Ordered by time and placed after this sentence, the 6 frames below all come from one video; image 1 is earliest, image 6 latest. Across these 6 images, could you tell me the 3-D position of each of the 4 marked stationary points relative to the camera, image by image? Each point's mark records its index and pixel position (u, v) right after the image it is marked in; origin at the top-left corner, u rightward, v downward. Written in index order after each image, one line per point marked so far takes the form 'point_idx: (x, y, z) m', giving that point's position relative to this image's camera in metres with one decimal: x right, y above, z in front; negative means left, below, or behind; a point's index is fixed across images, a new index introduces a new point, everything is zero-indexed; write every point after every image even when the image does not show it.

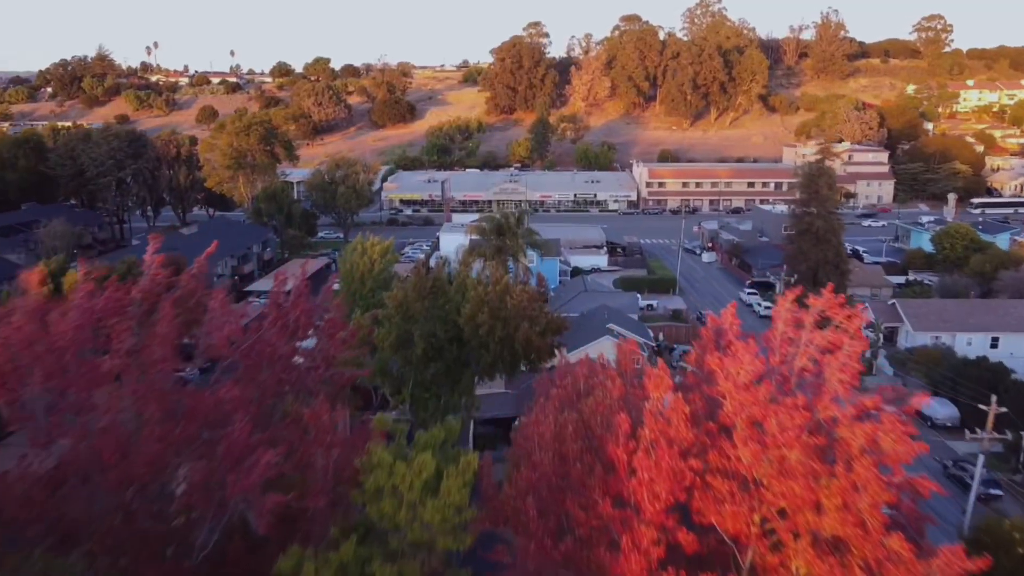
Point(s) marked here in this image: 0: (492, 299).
0: (-0.5, -0.3, +19.4) m
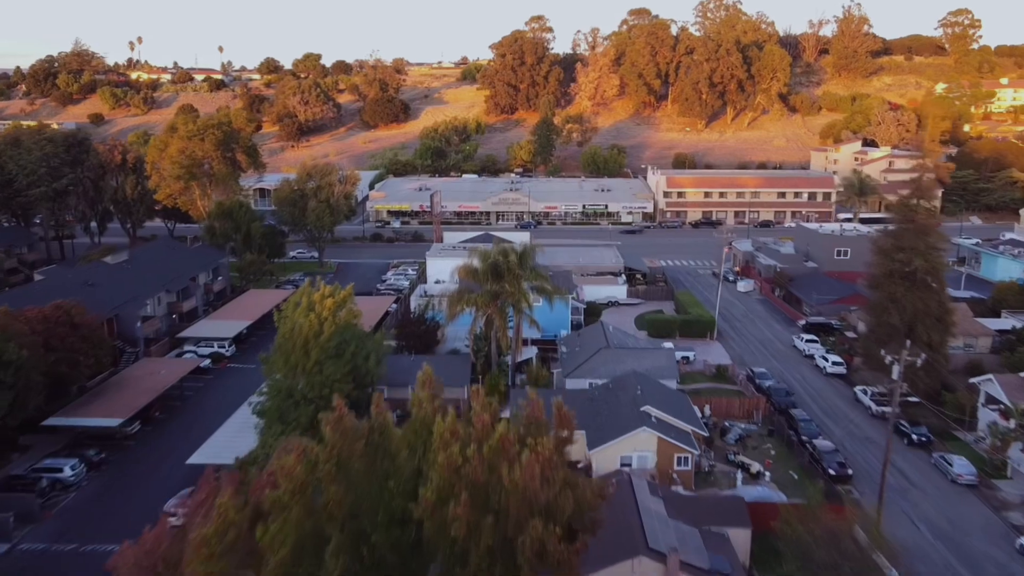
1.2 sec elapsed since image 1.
0: (-0.5, -2.4, +10.4) m
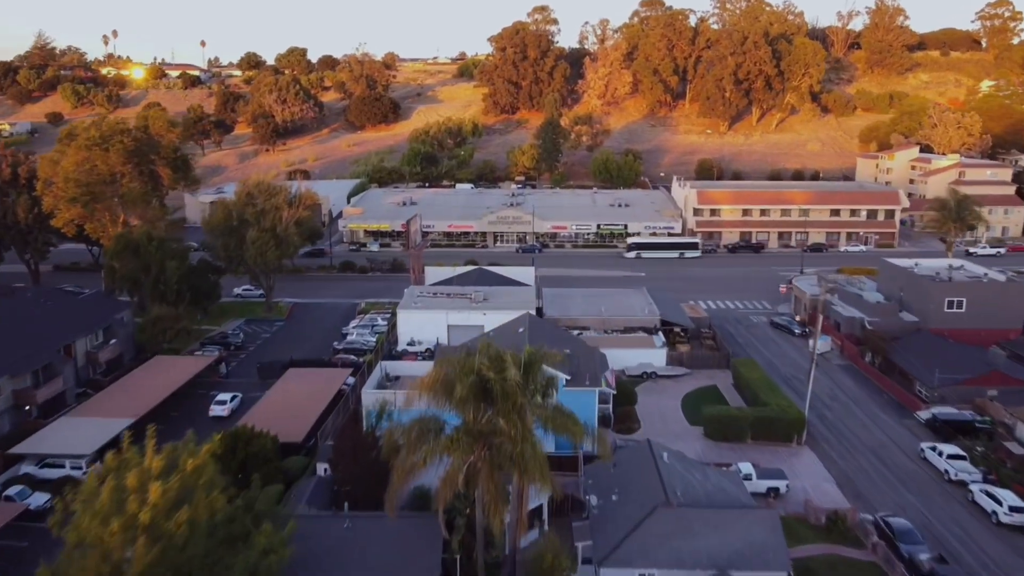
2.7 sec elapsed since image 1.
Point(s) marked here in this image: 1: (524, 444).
0: (-0.6, -5.2, -1.6) m
1: (+0.2, -3.1, +16.3) m
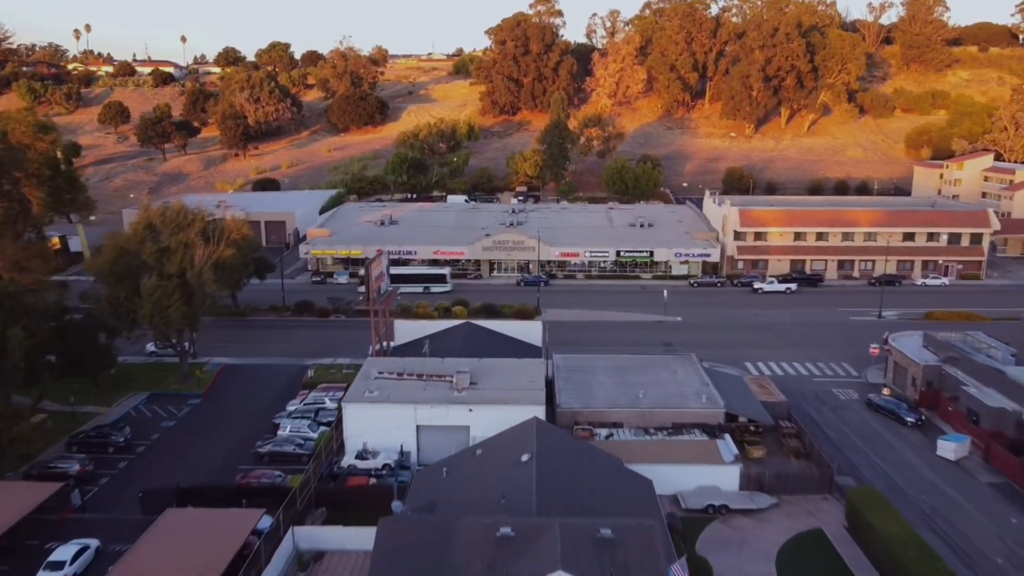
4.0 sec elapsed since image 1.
0: (-0.6, -7.7, -12.8) m
1: (+0.2, -5.6, +5.1) m
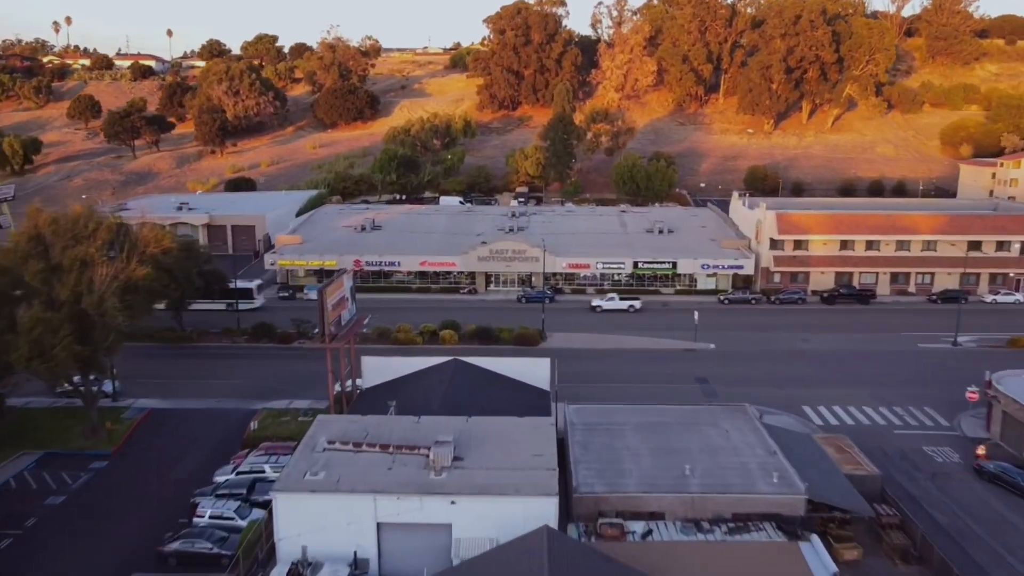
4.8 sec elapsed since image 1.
0: (-0.6, -8.6, -19.9) m
1: (+0.2, -6.5, -2.0) m
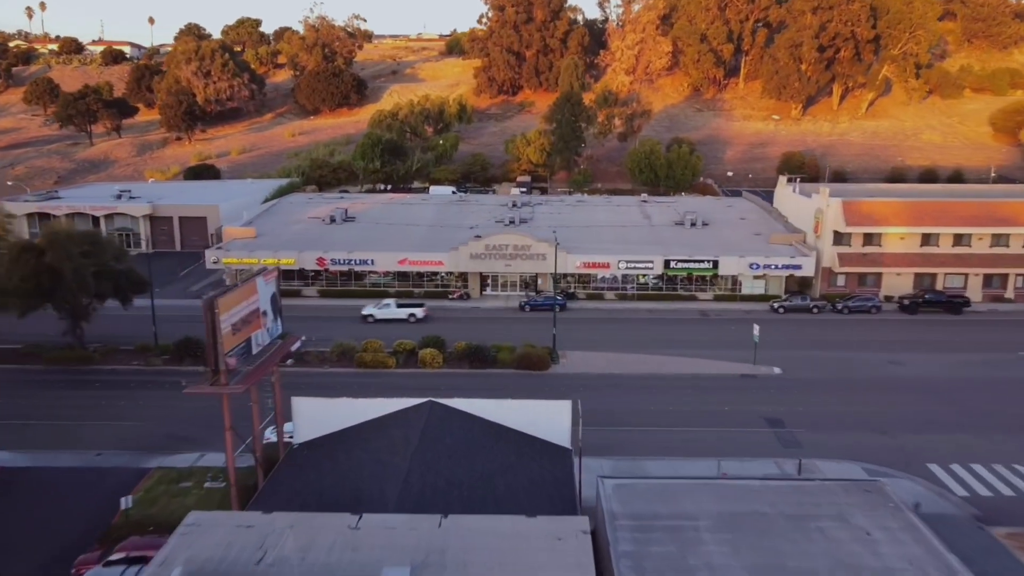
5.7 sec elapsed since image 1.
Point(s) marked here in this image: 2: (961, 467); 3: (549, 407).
0: (-0.5, -8.7, -28.4) m
1: (+0.3, -6.6, -10.5) m
2: (+11.0, -4.2, +19.5) m
3: (+0.7, -2.7, +17.5) m
